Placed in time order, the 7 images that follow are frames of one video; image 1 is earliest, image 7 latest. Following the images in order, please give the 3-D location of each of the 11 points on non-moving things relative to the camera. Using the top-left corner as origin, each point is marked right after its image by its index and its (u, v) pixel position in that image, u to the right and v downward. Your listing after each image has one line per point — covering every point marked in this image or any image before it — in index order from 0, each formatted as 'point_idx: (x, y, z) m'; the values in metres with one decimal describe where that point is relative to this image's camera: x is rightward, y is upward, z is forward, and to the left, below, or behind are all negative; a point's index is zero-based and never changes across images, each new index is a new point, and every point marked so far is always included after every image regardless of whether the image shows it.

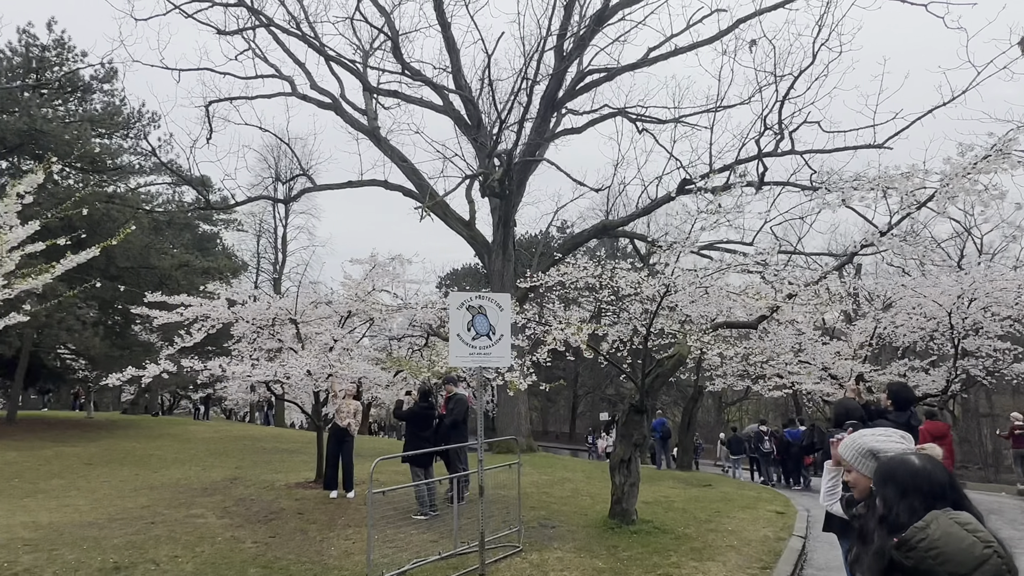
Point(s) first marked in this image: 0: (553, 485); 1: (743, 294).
0: (+0.7, -3.5, +12.0) m
1: (+4.1, -0.1, +12.0) m
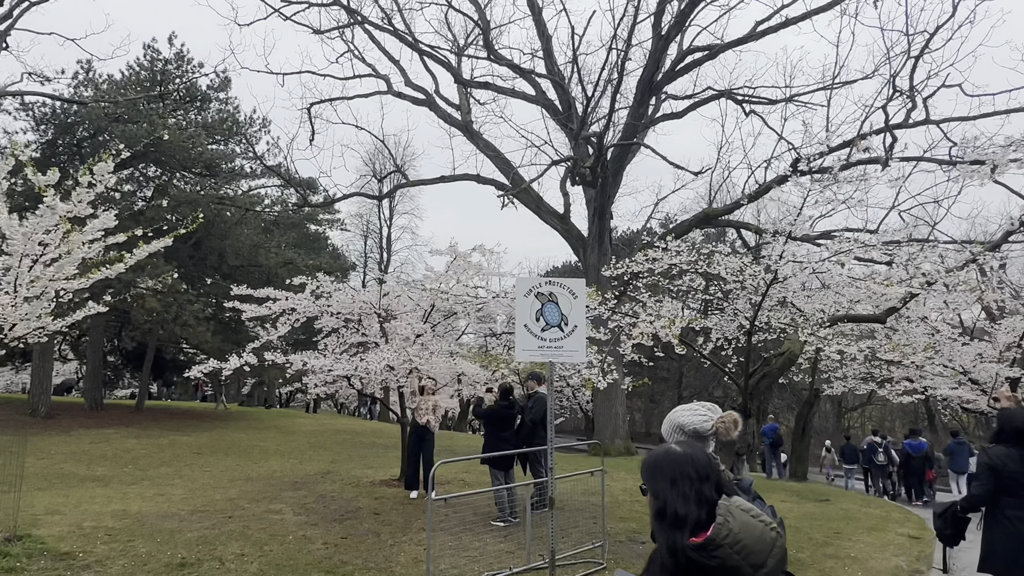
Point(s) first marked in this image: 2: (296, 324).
0: (+2.2, -3.3, +11.1) m
1: (+5.5, +0.1, +10.6) m
2: (-3.8, -0.6, +11.9) m
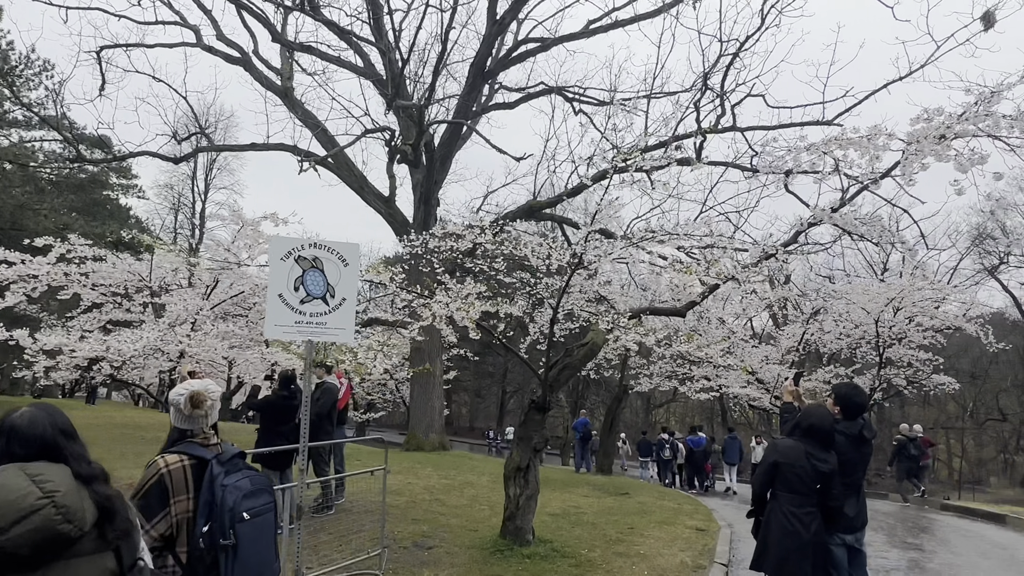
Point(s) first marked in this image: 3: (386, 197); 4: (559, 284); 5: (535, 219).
0: (-1.0, -3.1, +10.5) m
1: (+2.5, +0.1, +10.8) m
2: (-6.8, -0.1, +9.9) m
3: (-3.7, +2.6, +19.6) m
4: (+0.7, 0.0, +9.6) m
5: (+0.5, +1.5, +14.8) m
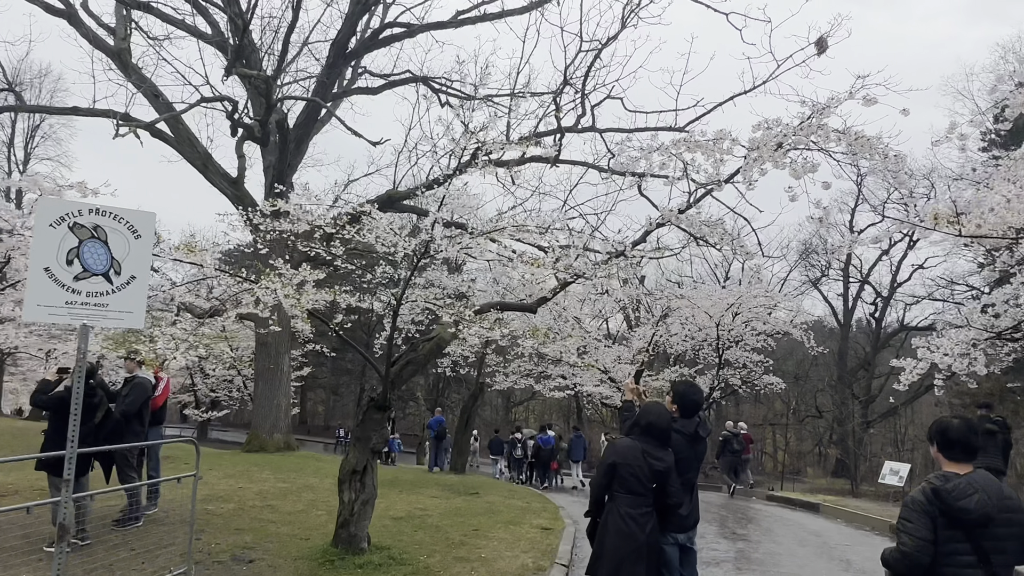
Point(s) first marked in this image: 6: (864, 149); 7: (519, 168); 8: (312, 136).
0: (-3.3, -3.0, +9.7) m
1: (+0.2, +0.1, +10.7) m
2: (-8.8, +0.3, +8.0) m
3: (-7.5, +3.0, +18.2) m
4: (-1.3, +0.1, +9.2) m
5: (-2.5, +1.6, +14.2) m
6: (+3.0, +1.2, +5.7) m
7: (+0.1, +2.0, +11.6) m
8: (-5.1, +3.9, +17.3) m
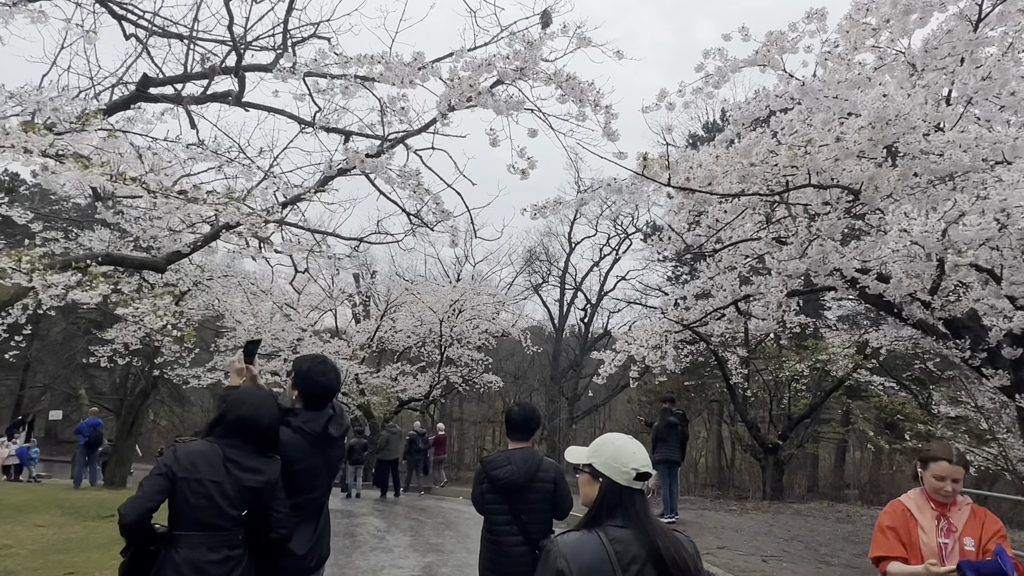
0: (-7.0, -2.3, +6.3) m
1: (-4.0, +0.6, +8.5) m
2: (-11.3, +1.2, +2.6) m
3: (-13.7, +3.9, +12.6) m
4: (-4.9, +0.6, +6.5) m
5: (-7.7, +2.3, +10.8) m
6: (+0.5, +1.4, +4.9) m
7: (-4.3, +2.5, +9.3) m
8: (-11.1, +4.7, +12.7) m
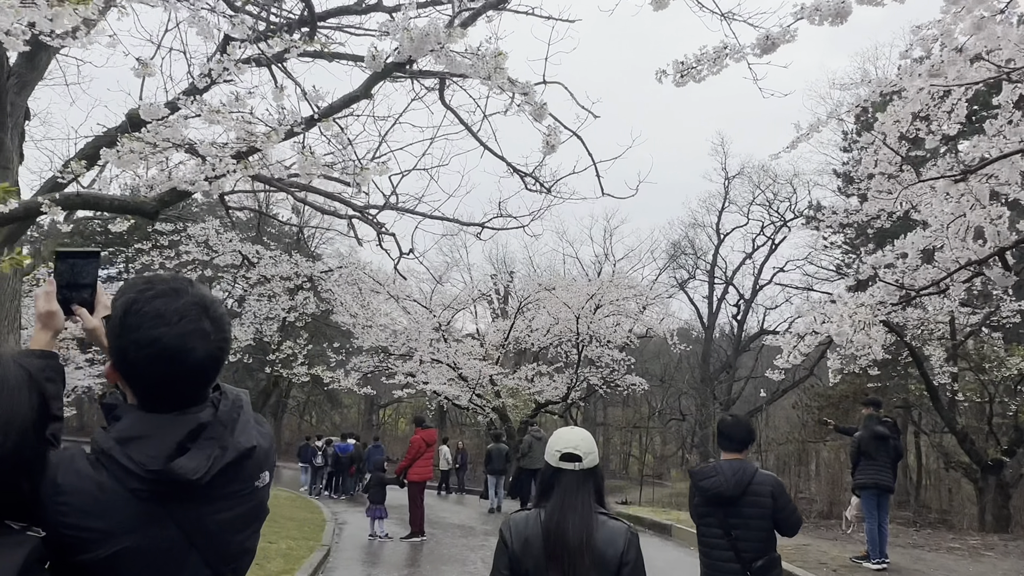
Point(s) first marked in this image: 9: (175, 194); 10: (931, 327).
0: (-5.9, -2.2, +5.7) m
1: (-2.6, +0.8, +7.3) m
2: (-11.0, +1.2, +3.1) m
3: (-11.3, +3.8, +13.4) m
4: (-3.9, +0.8, +5.6) m
5: (-5.8, +2.4, +10.3) m
6: (+1.0, +1.7, +2.8) m
7: (-2.8, +2.7, +8.2) m
8: (-8.8, +4.7, +12.9) m
9: (-1.9, +0.5, +3.8) m
10: (+8.9, -0.8, +14.4) m
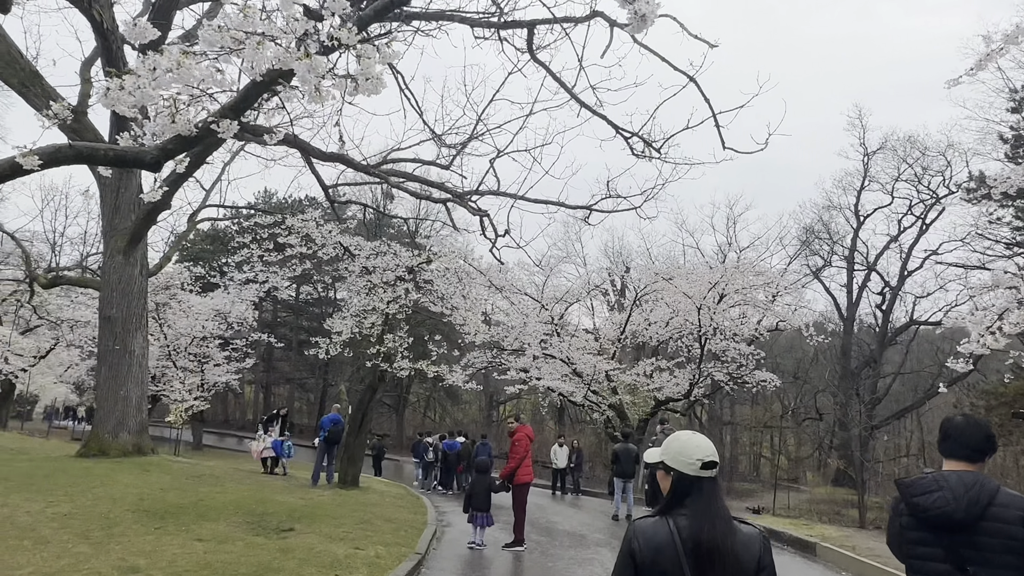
0: (-5.1, -2.1, +5.8) m
1: (-1.6, +0.9, +6.7) m
2: (-10.6, +1.1, +4.0) m
3: (-9.2, +3.8, +14.2) m
4: (-3.2, +0.9, +5.2) m
5: (-4.3, +2.5, +10.2) m
6: (+1.1, +1.9, +1.7) m
7: (-1.7, +2.8, +7.6) m
8: (-6.9, +4.7, +13.3) m
9: (-1.5, +0.7, +3.1) m
10: (+11.0, -0.4, +11.7) m
